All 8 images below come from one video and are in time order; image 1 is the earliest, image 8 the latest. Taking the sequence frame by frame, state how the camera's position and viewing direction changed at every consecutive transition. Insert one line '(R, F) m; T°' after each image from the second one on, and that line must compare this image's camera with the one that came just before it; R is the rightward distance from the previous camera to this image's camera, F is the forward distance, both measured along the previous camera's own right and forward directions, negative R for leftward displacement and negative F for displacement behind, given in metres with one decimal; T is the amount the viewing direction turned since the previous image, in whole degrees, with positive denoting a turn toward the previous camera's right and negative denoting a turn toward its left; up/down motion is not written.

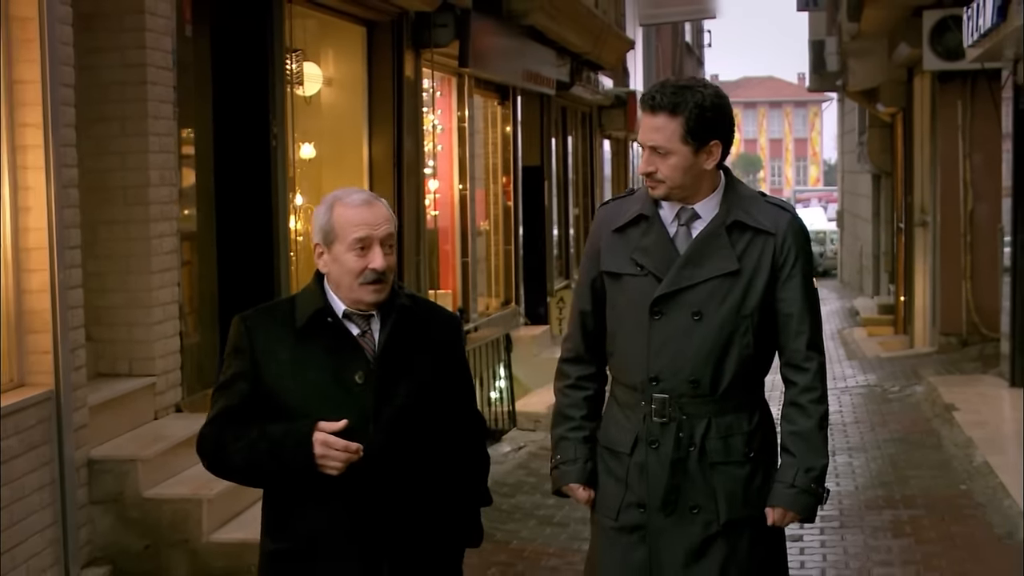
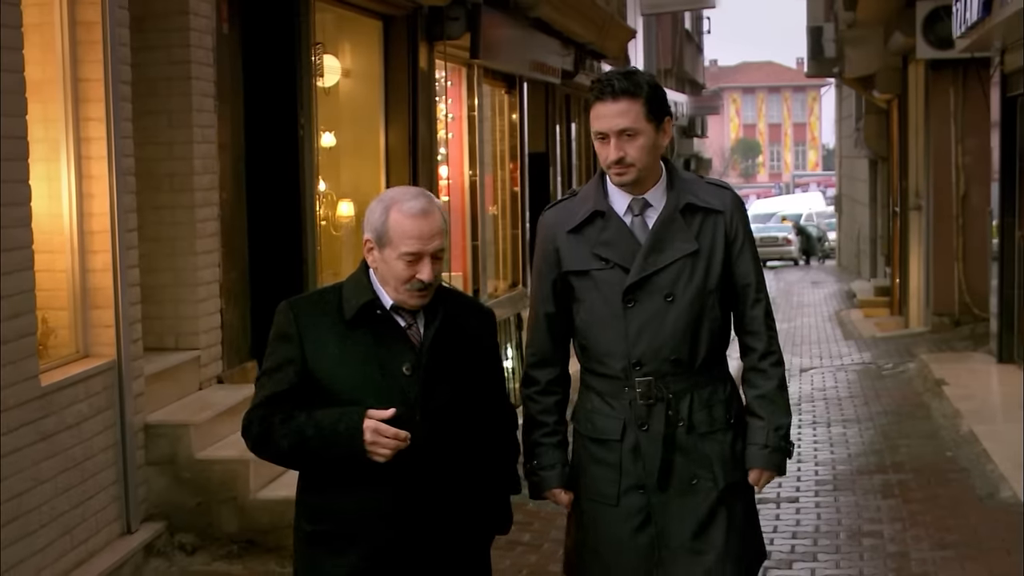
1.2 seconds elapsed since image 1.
(-0.1, -0.5) m; 0°
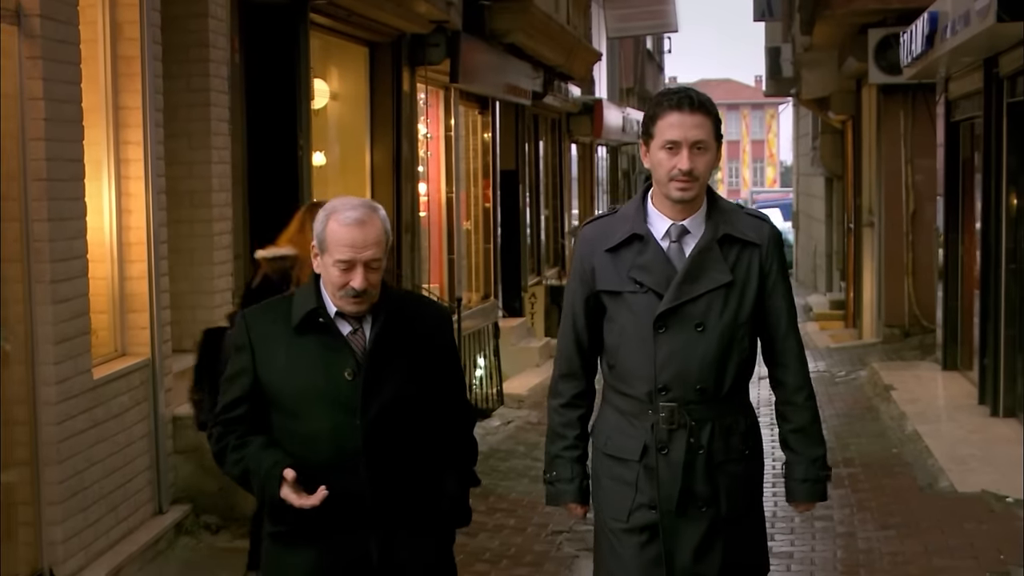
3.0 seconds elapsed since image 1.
(-0.2, -0.7) m; +2°
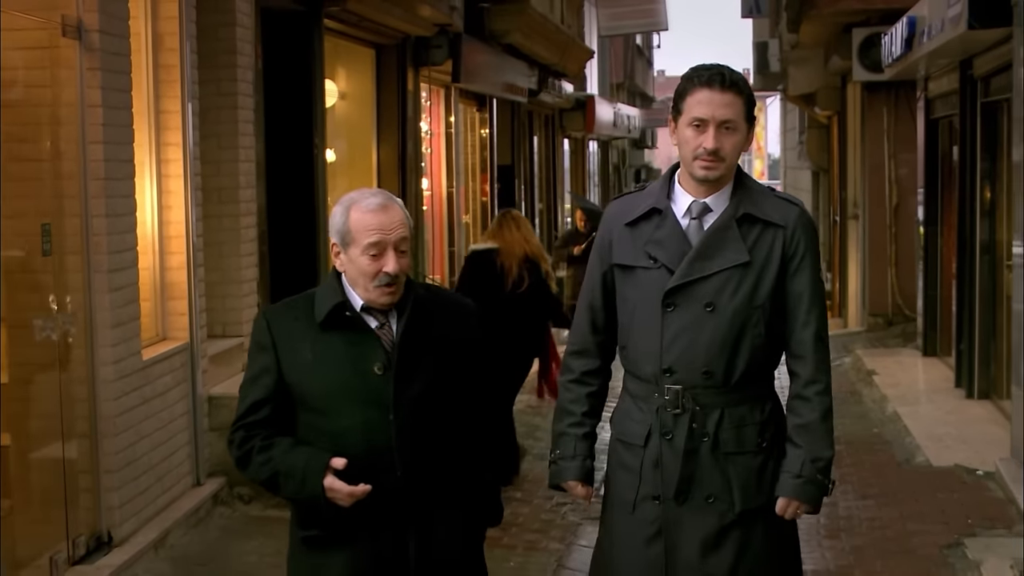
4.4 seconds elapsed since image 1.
(-0.1, -0.6) m; 0°
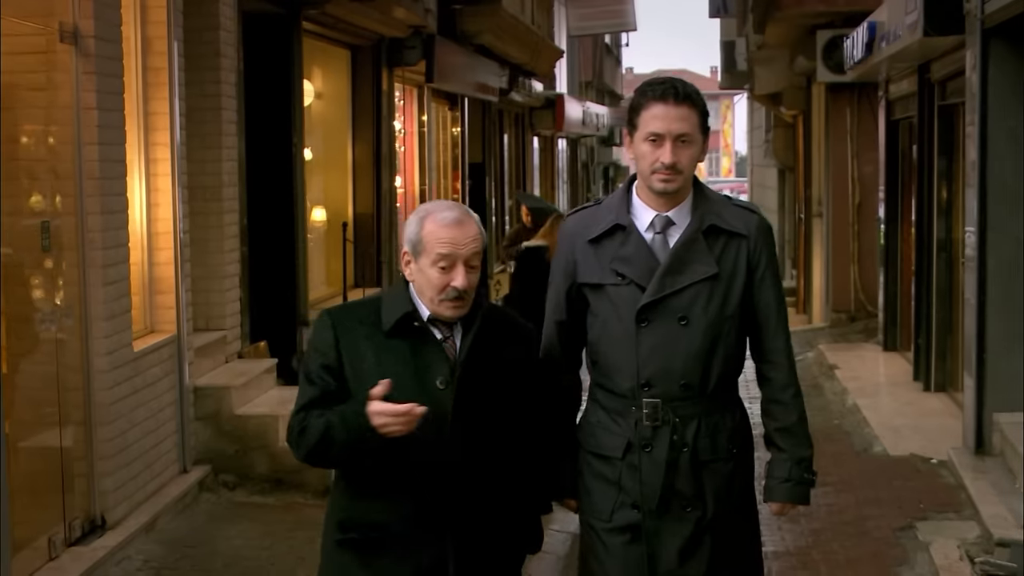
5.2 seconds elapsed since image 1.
(0.0, -0.3) m; +1°
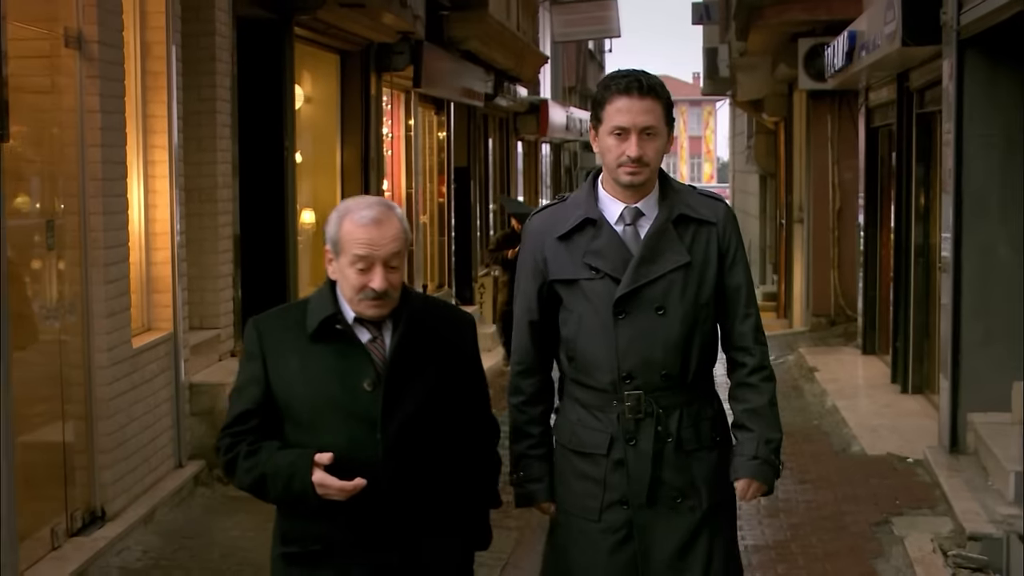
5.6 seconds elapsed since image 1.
(0.0, -0.2) m; +1°
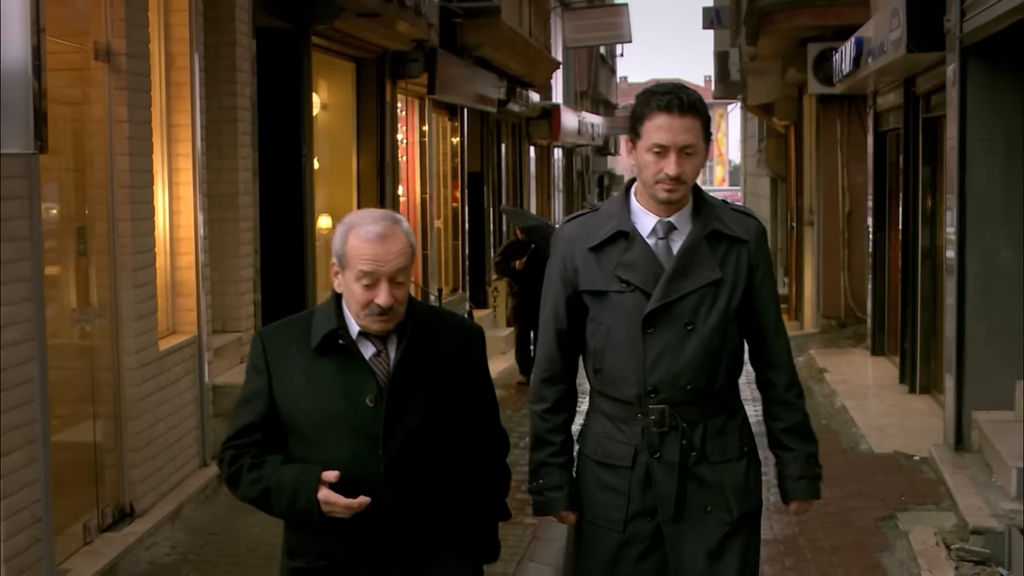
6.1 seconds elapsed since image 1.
(0.0, -0.2) m; -1°
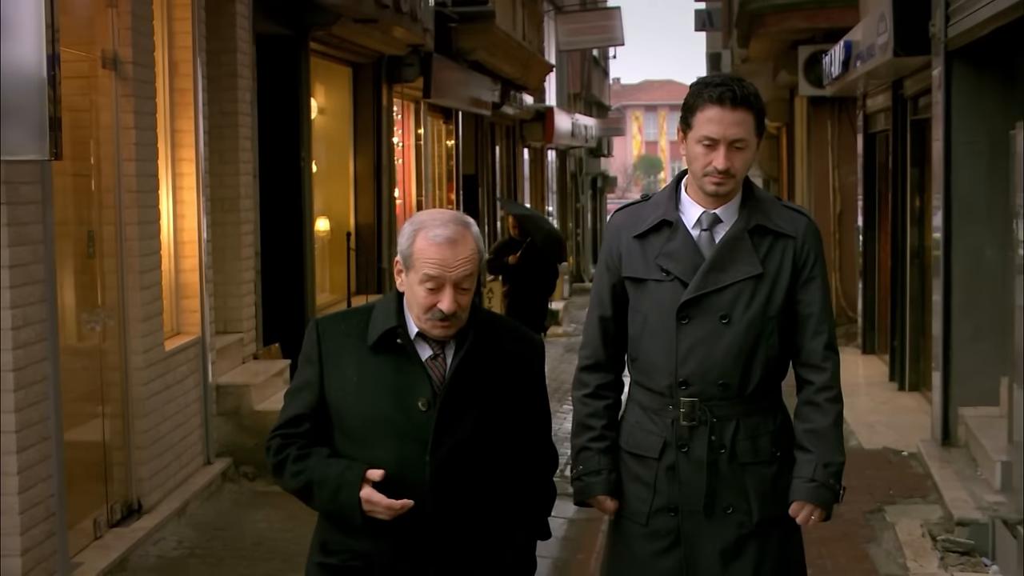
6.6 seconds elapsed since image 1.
(0.0, -0.2) m; 0°
